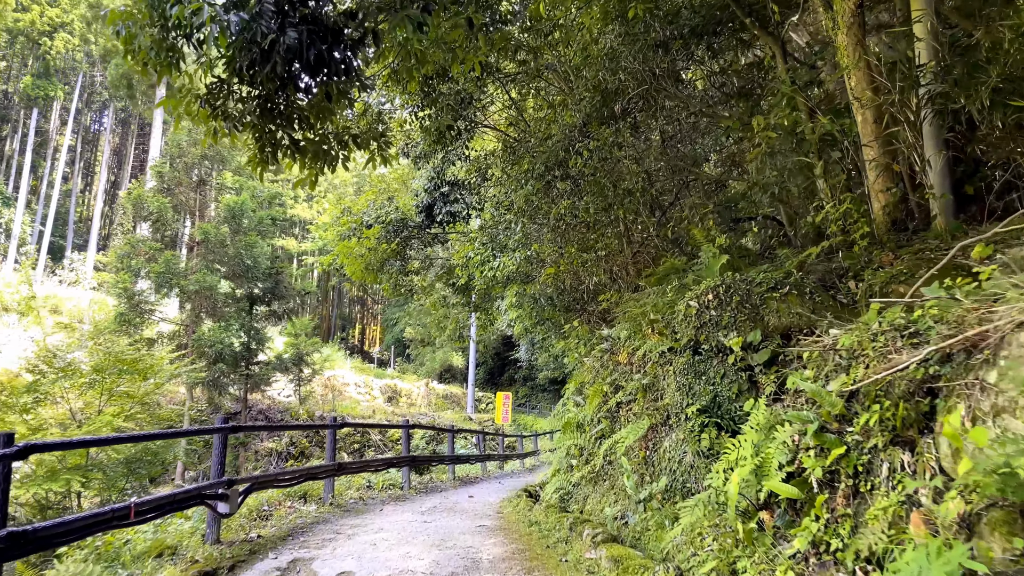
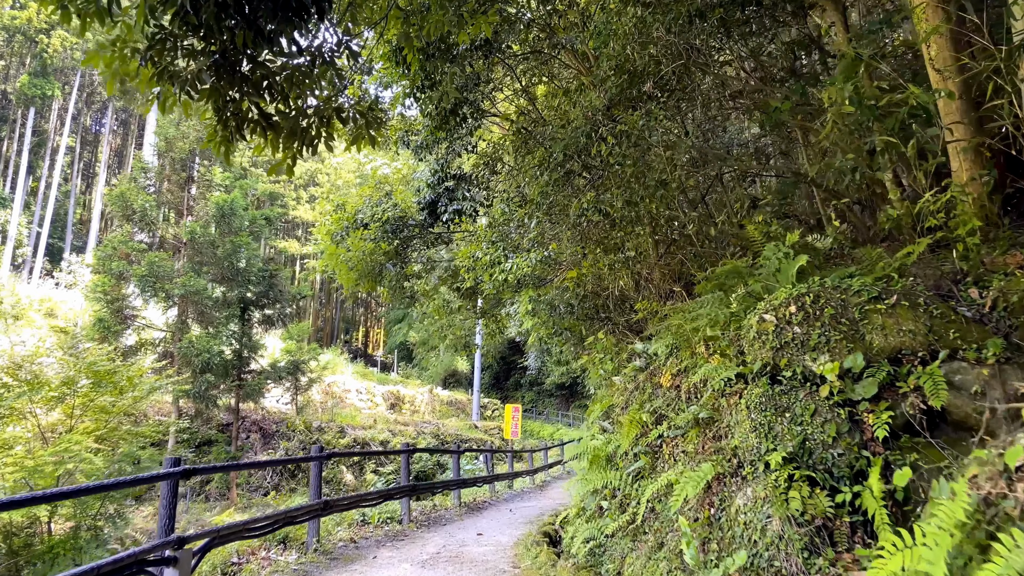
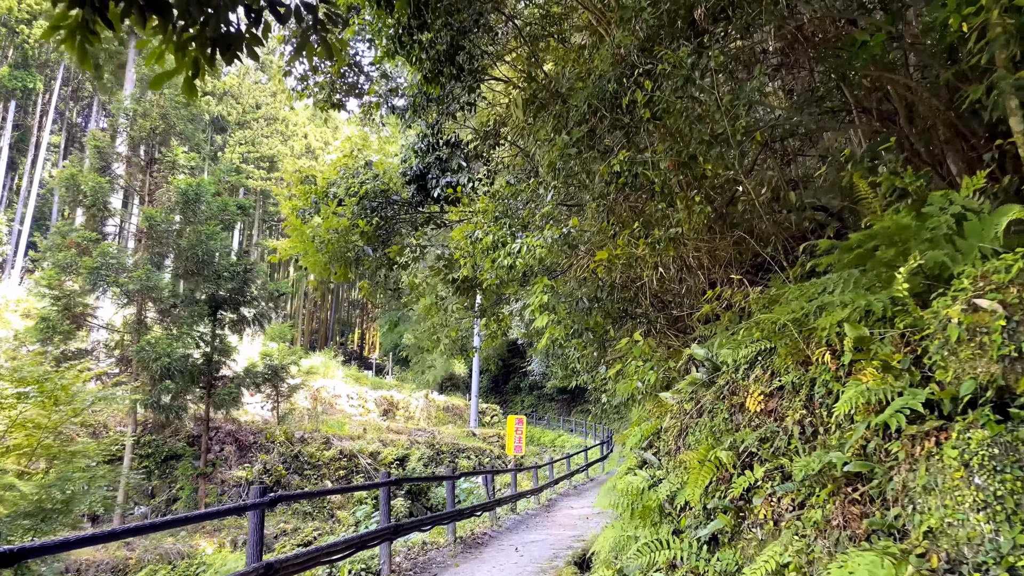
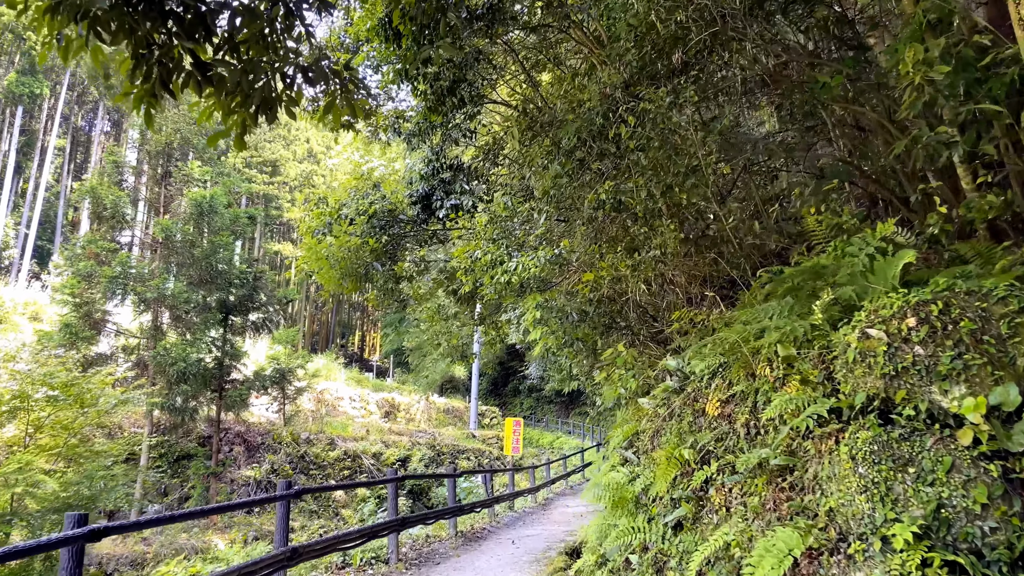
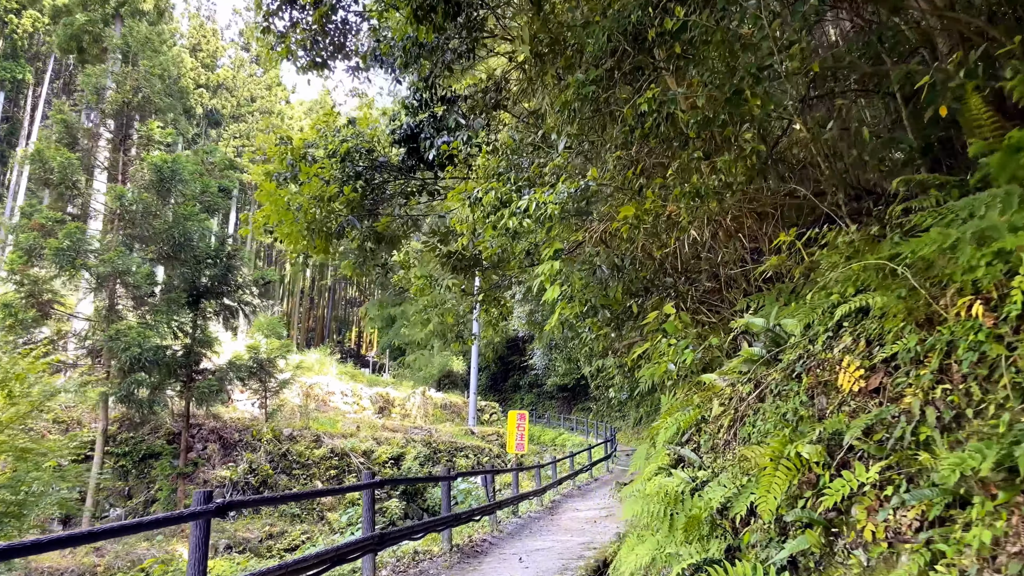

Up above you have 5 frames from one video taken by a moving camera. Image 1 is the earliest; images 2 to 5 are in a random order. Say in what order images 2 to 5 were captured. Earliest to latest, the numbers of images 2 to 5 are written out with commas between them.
2, 4, 3, 5
